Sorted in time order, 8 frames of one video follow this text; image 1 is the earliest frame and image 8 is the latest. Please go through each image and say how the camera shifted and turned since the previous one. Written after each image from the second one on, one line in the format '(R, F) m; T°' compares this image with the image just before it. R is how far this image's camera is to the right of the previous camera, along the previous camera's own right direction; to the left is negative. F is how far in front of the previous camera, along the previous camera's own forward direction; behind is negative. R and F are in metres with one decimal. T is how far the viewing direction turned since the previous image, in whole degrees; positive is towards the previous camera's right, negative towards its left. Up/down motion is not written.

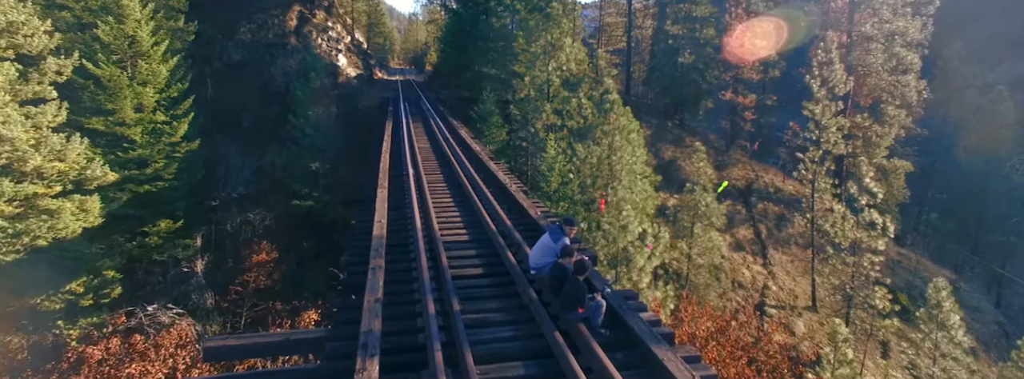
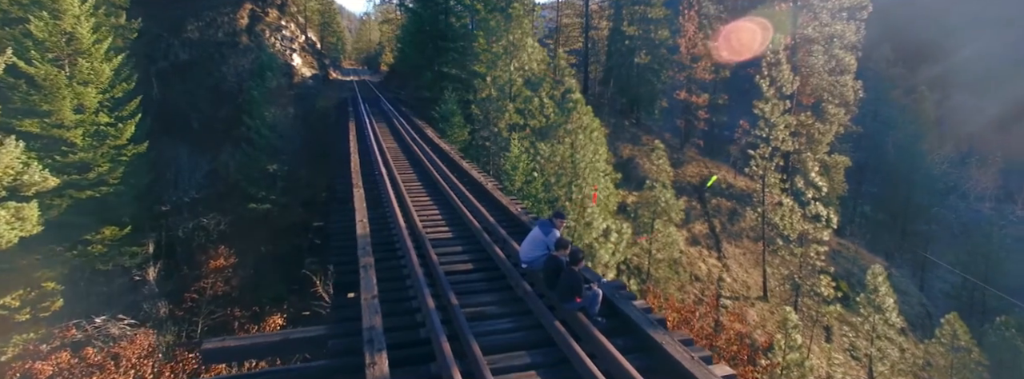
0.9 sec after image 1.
(-0.3, -0.1) m; +5°
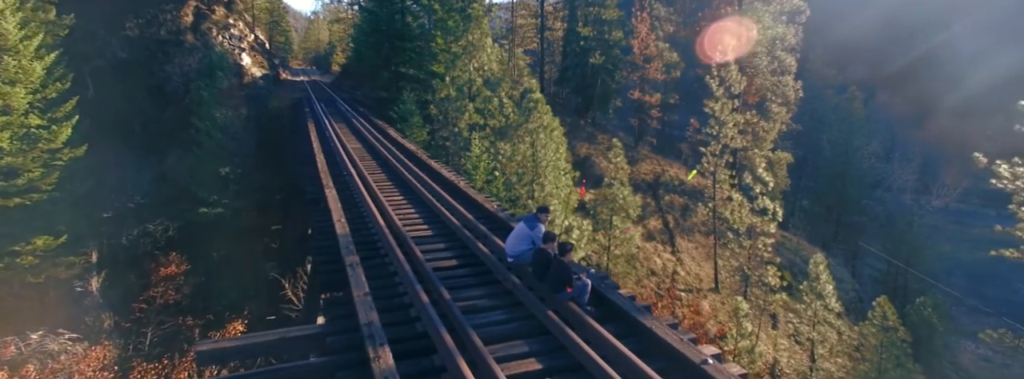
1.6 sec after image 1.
(-0.3, -0.1) m; +5°
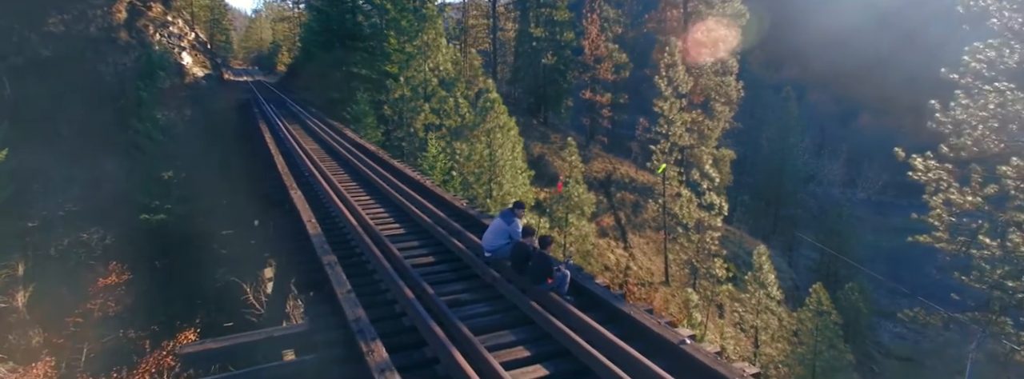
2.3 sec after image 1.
(-0.2, -0.1) m; +5°
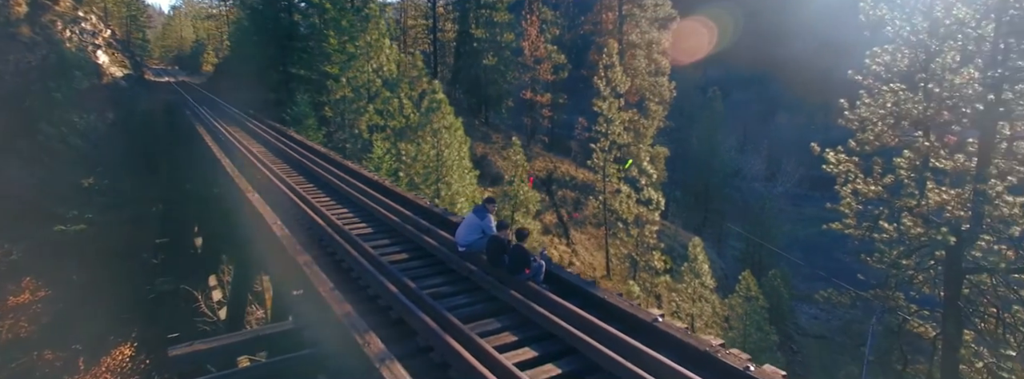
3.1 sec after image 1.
(-0.3, -0.2) m; +7°
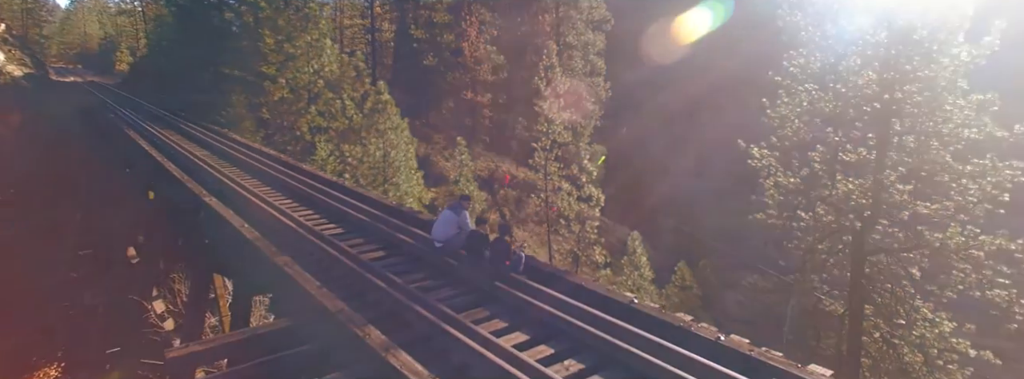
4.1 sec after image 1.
(-0.4, -0.2) m; +7°
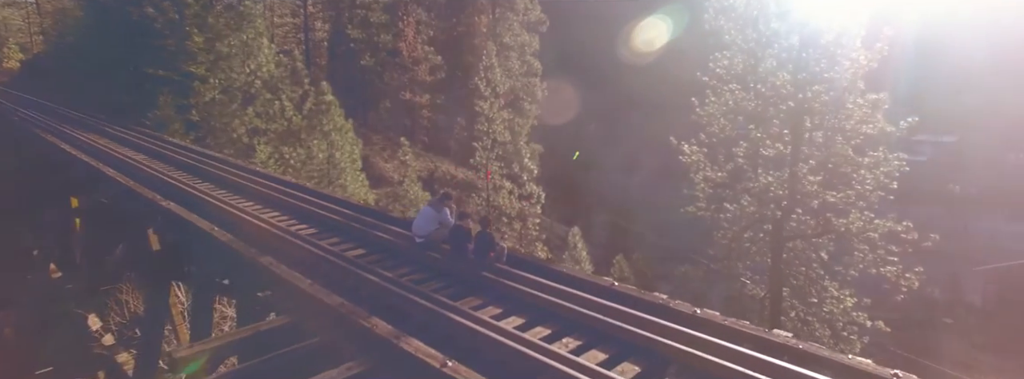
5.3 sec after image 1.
(-0.5, -0.2) m; +7°
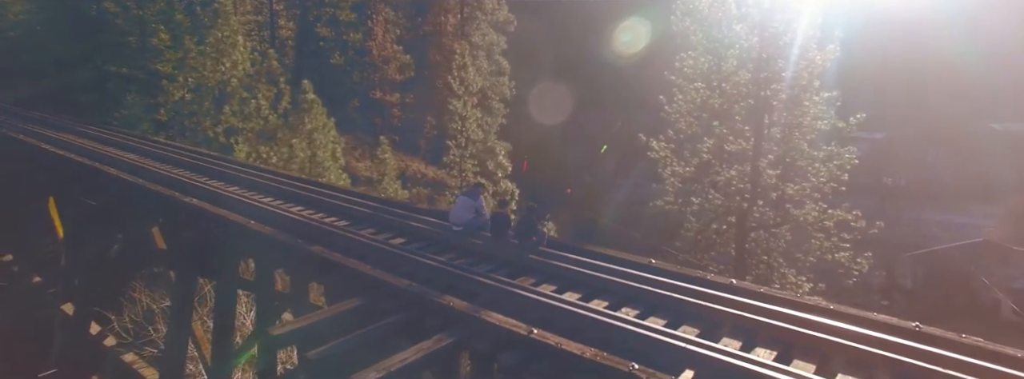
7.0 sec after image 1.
(-0.8, -0.3) m; +4°
